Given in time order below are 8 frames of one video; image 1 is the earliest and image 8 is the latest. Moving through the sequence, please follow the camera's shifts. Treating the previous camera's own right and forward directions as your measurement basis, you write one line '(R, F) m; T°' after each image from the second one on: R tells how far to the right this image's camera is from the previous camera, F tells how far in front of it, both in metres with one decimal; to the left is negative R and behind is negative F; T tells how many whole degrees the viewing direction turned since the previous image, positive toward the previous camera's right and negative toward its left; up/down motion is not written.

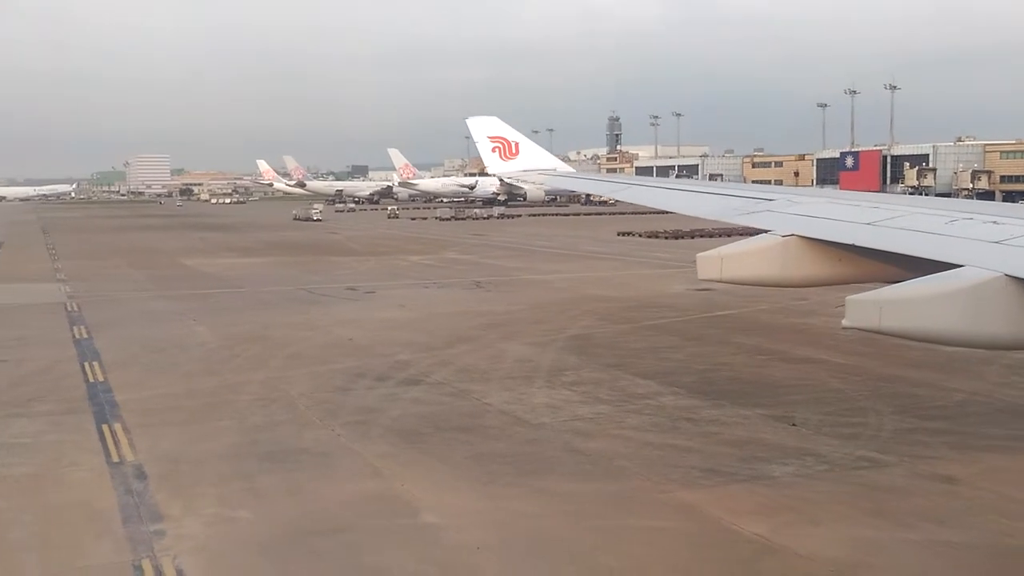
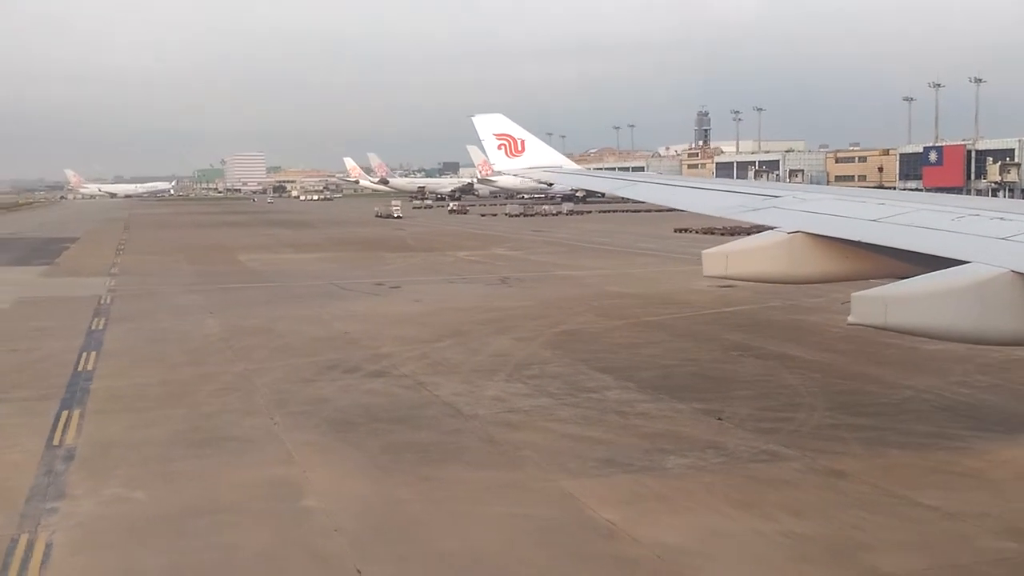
(+1.5, -0.2) m; -4°
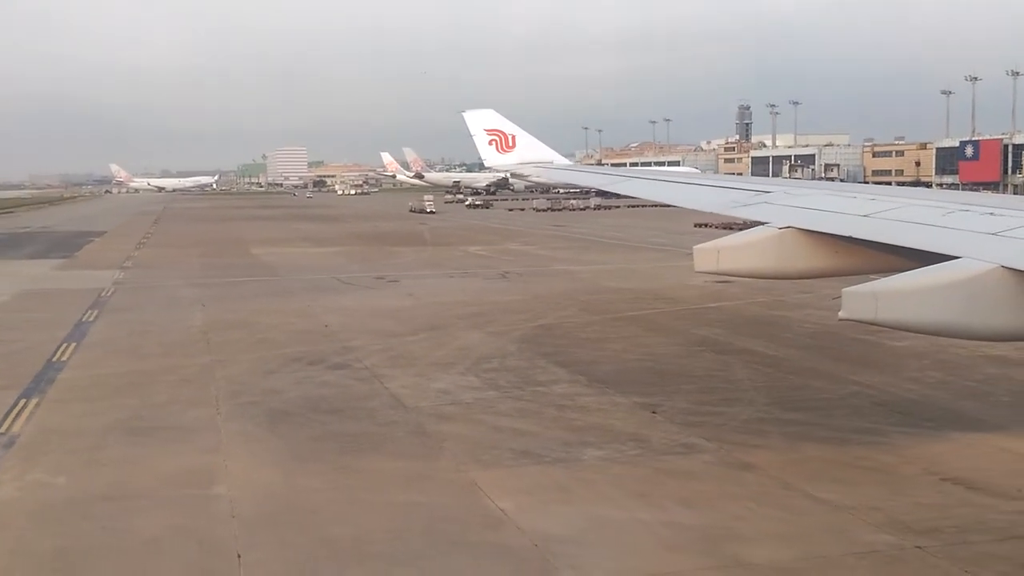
(+1.0, -0.2) m; -2°
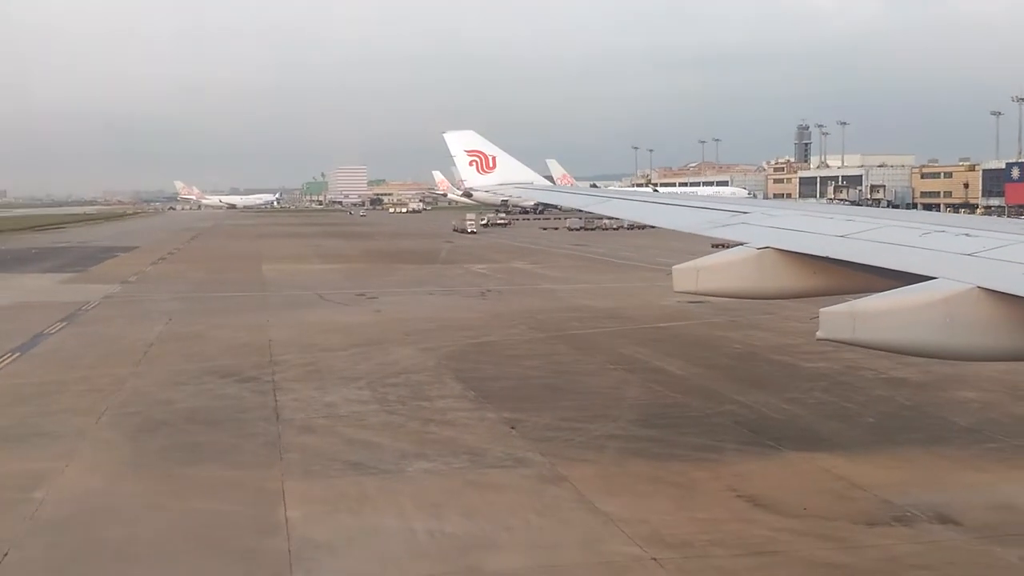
(+1.8, -0.2) m; -2°
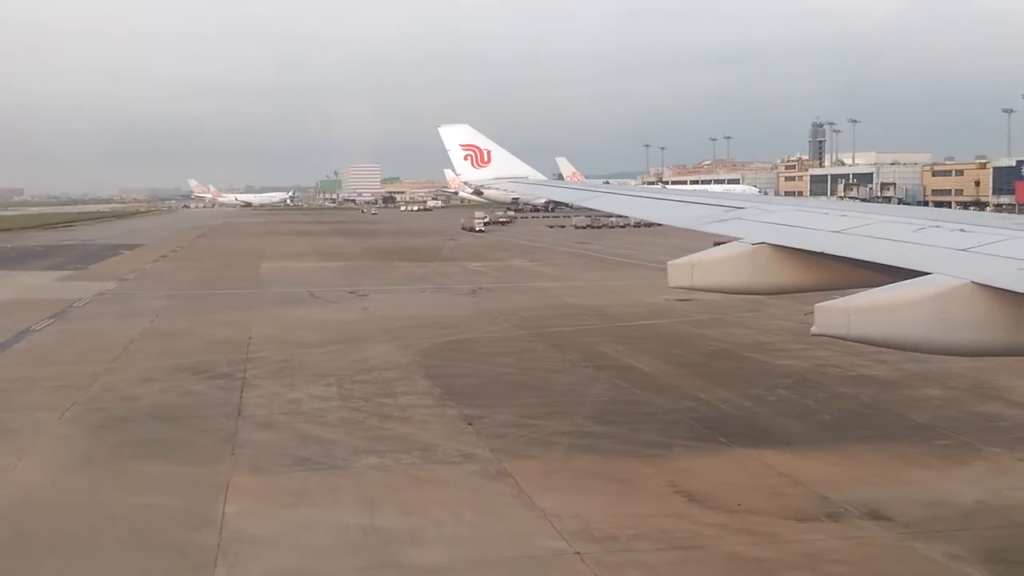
(+0.5, -0.1) m; -1°
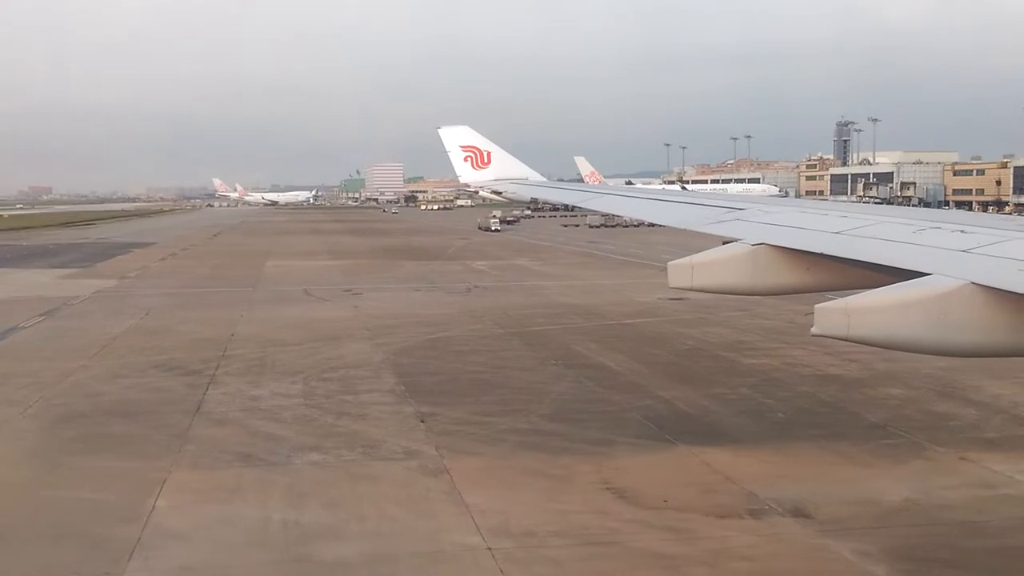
(+0.7, 0.0) m; -1°
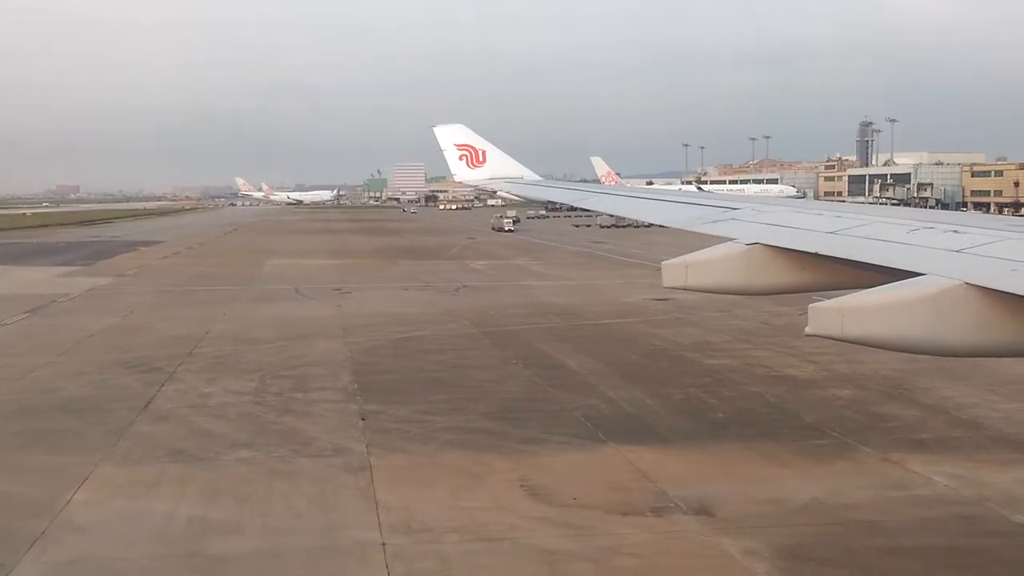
(+0.8, -0.1) m; -1°
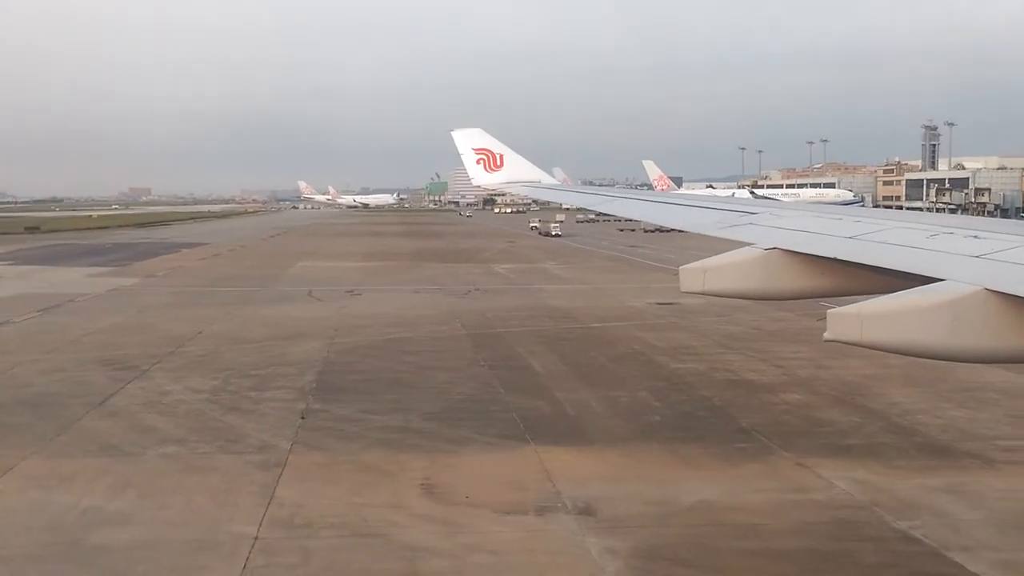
(+1.2, -0.1) m; -3°
